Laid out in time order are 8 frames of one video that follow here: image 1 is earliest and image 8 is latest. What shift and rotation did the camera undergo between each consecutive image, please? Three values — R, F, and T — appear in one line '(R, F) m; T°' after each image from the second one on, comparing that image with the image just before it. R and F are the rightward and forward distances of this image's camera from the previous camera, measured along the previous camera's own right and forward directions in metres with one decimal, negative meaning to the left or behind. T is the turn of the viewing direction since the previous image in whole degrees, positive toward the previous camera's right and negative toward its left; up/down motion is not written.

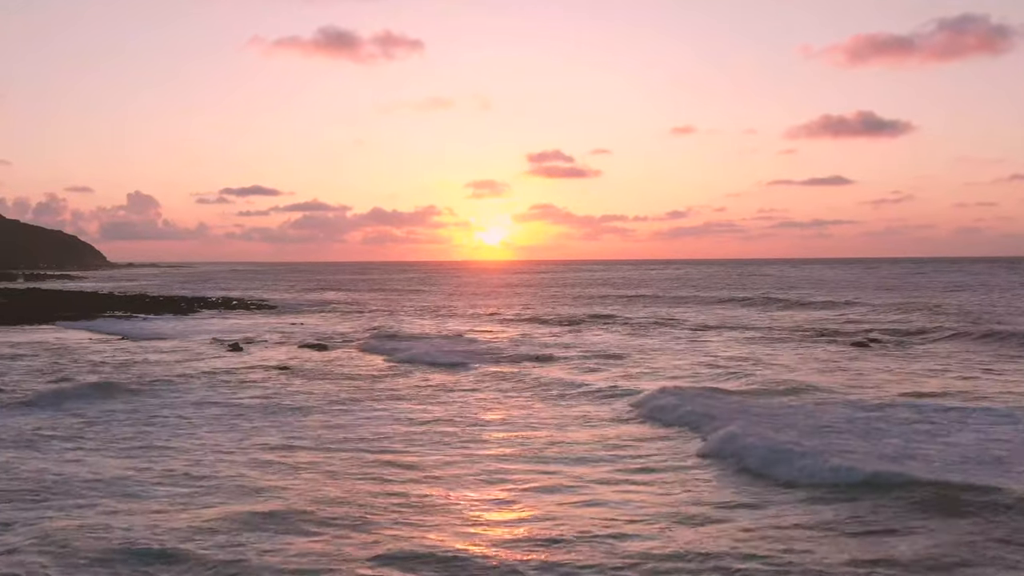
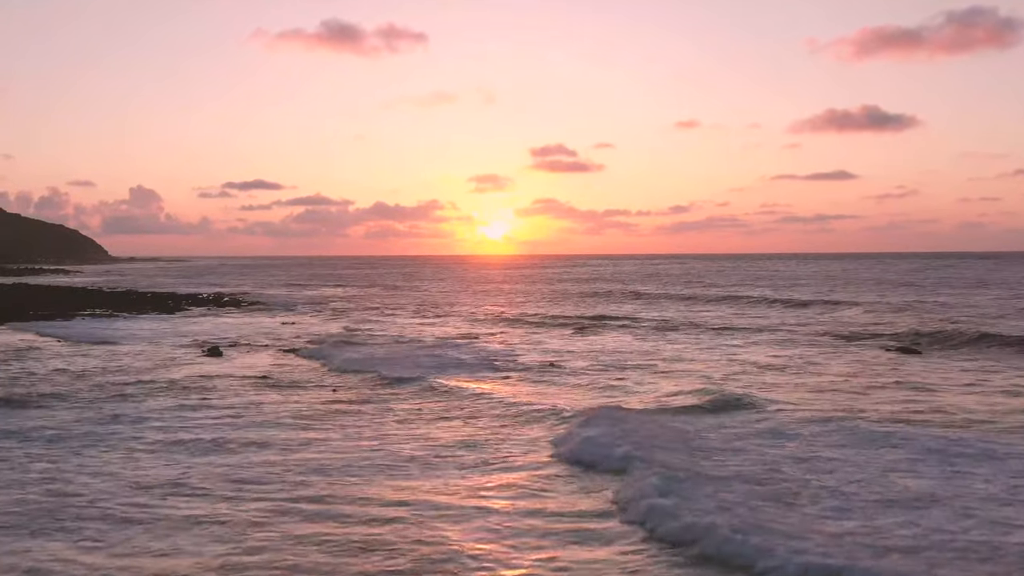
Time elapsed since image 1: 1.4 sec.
(-0.1, +2.8) m; 0°
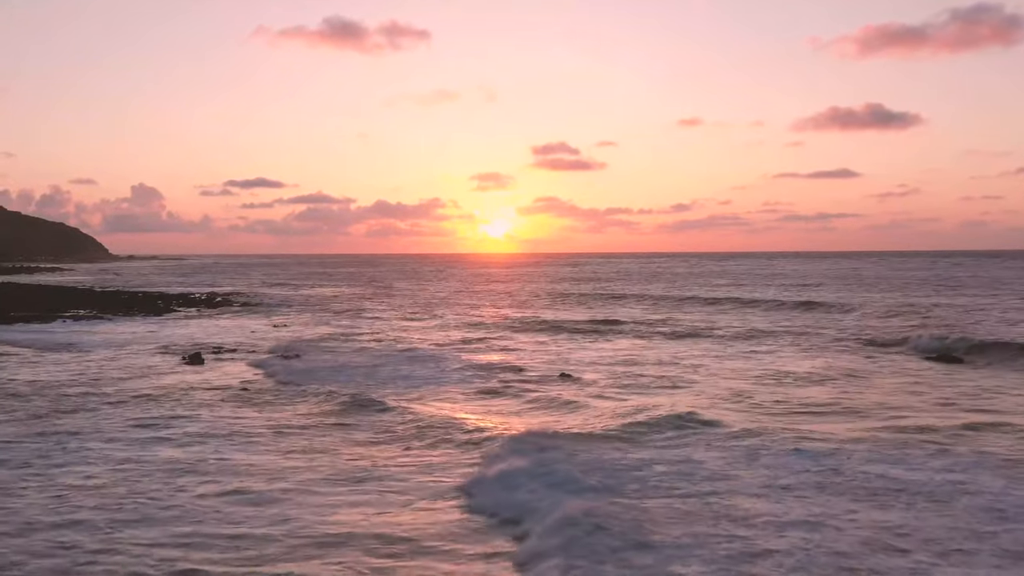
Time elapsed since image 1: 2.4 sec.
(-0.1, +2.1) m; 0°
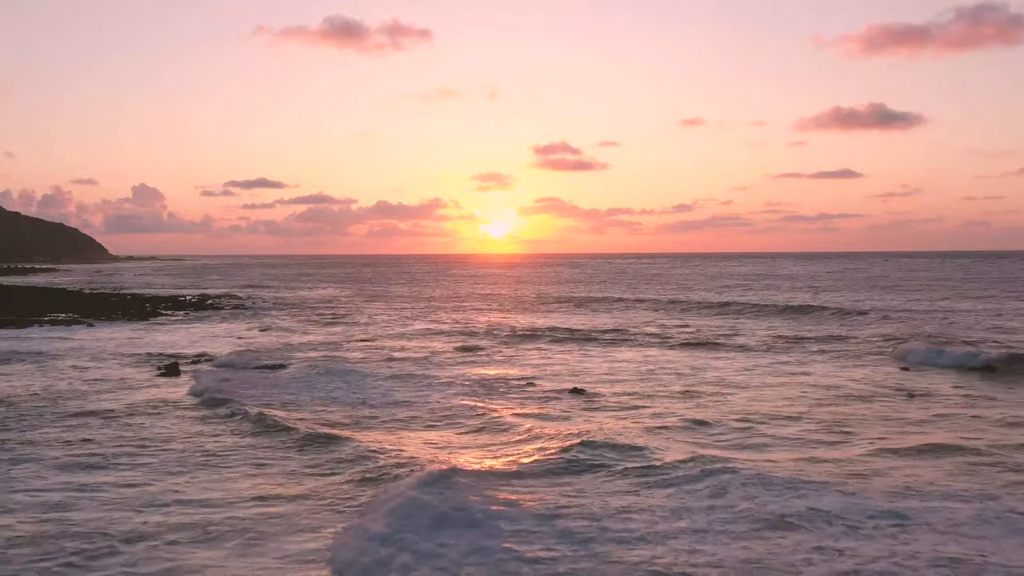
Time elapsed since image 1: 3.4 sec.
(-0.1, +2.3) m; 0°
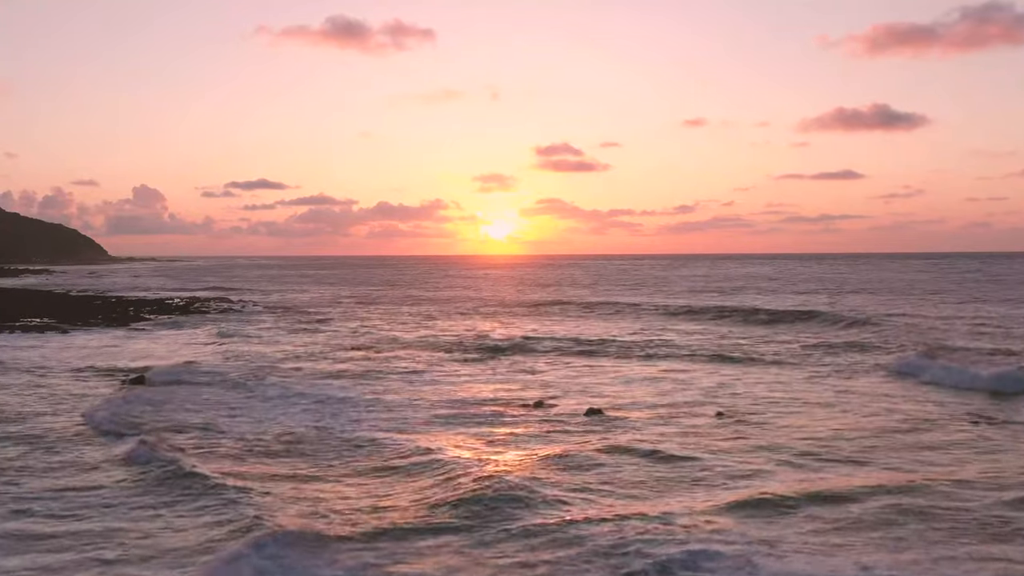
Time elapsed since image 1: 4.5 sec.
(-0.2, +2.7) m; 0°
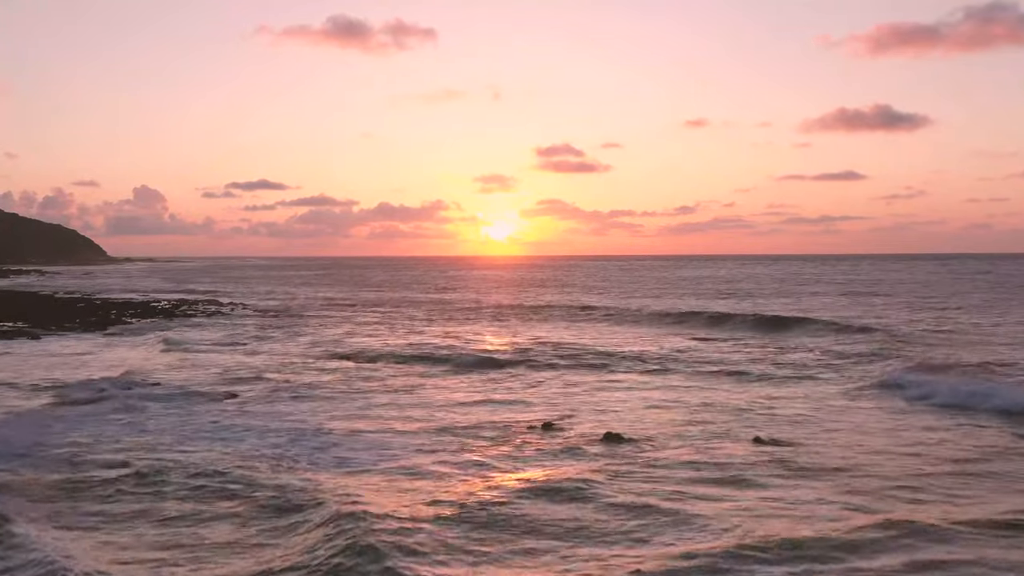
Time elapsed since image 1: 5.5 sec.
(-0.1, +2.5) m; 0°
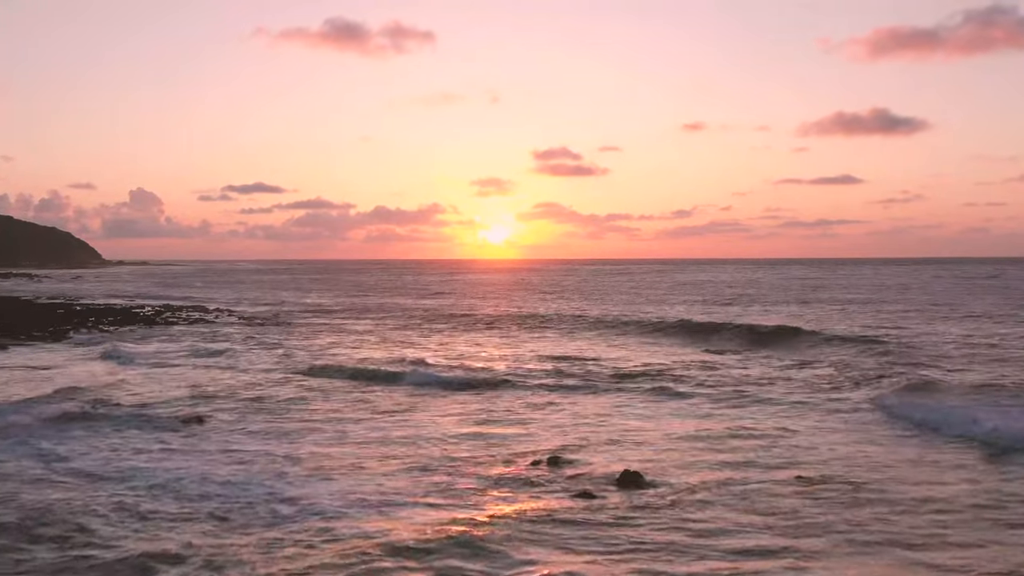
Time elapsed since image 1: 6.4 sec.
(-0.1, +2.3) m; 0°
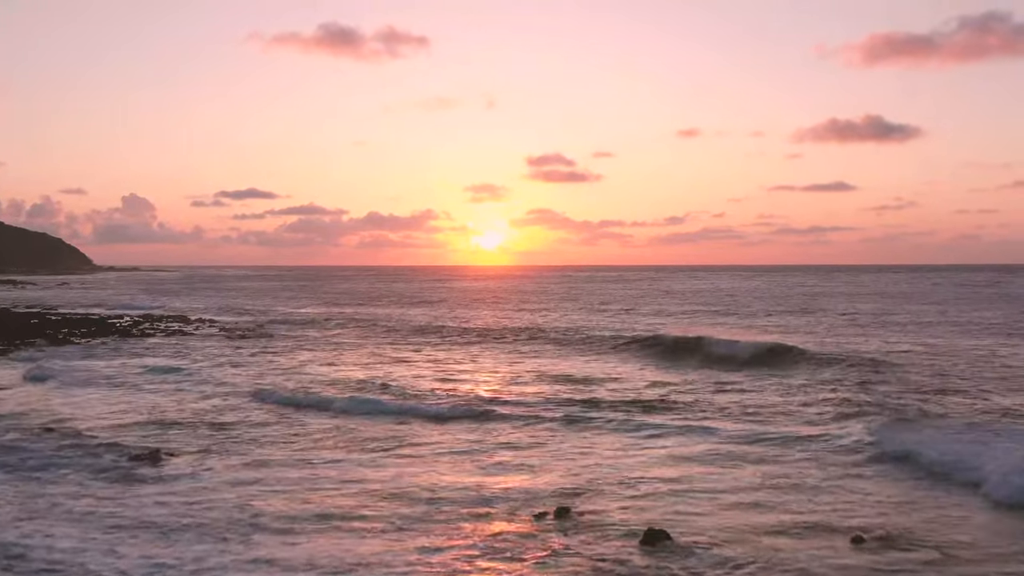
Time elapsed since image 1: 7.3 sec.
(-0.1, +2.3) m; 0°
